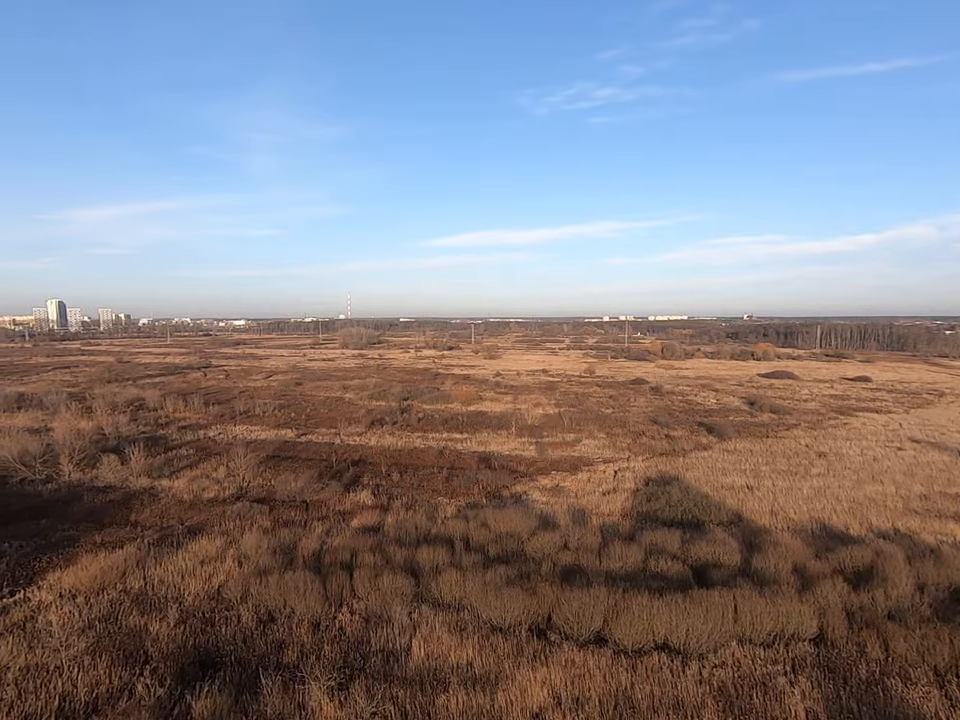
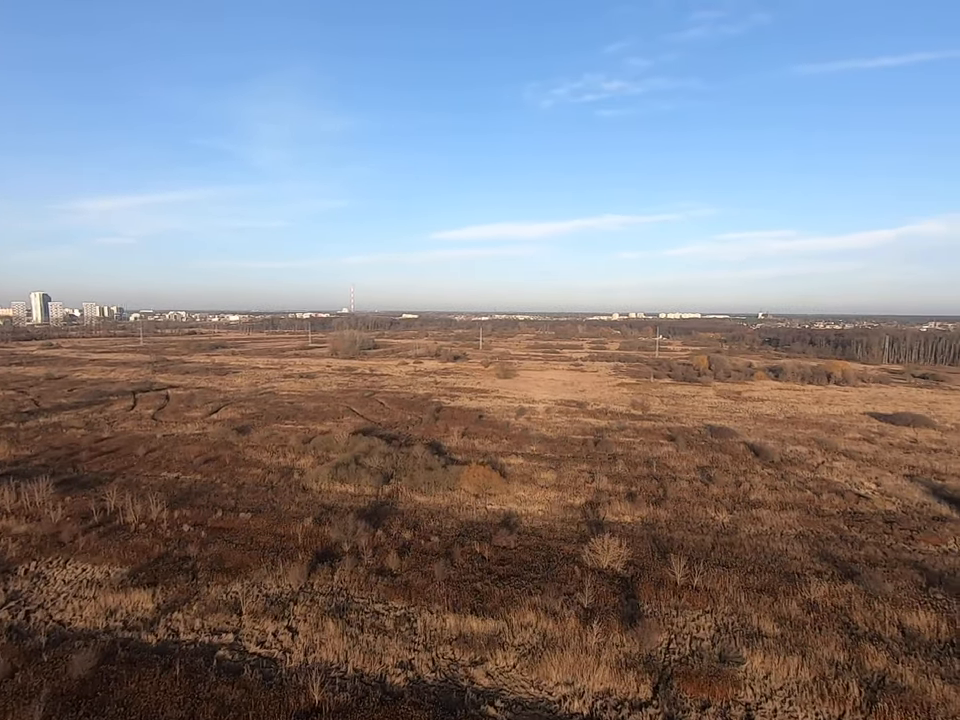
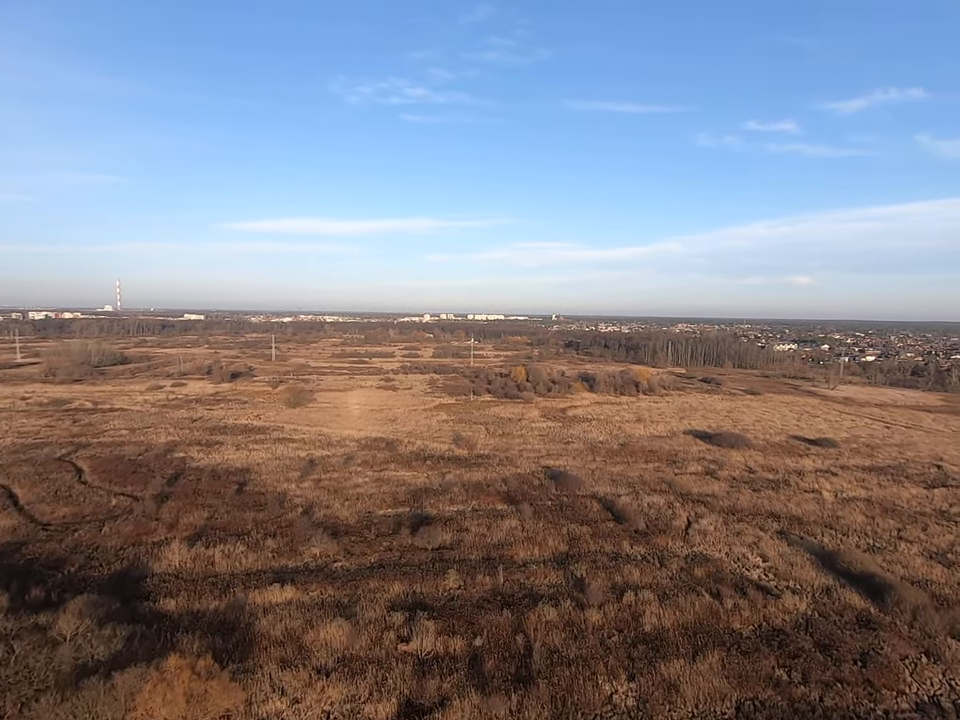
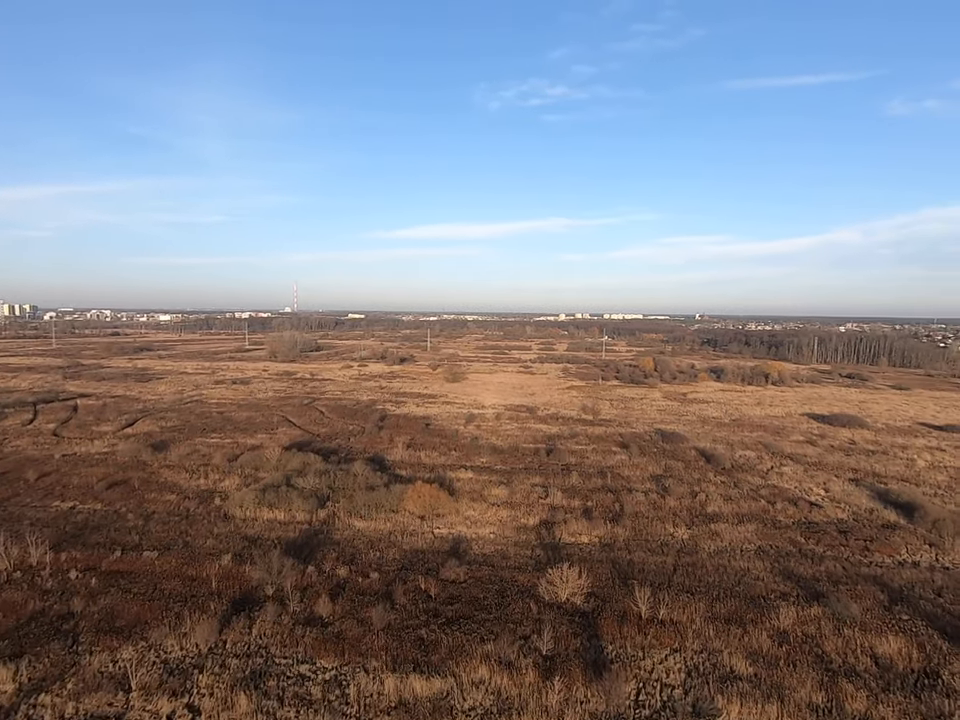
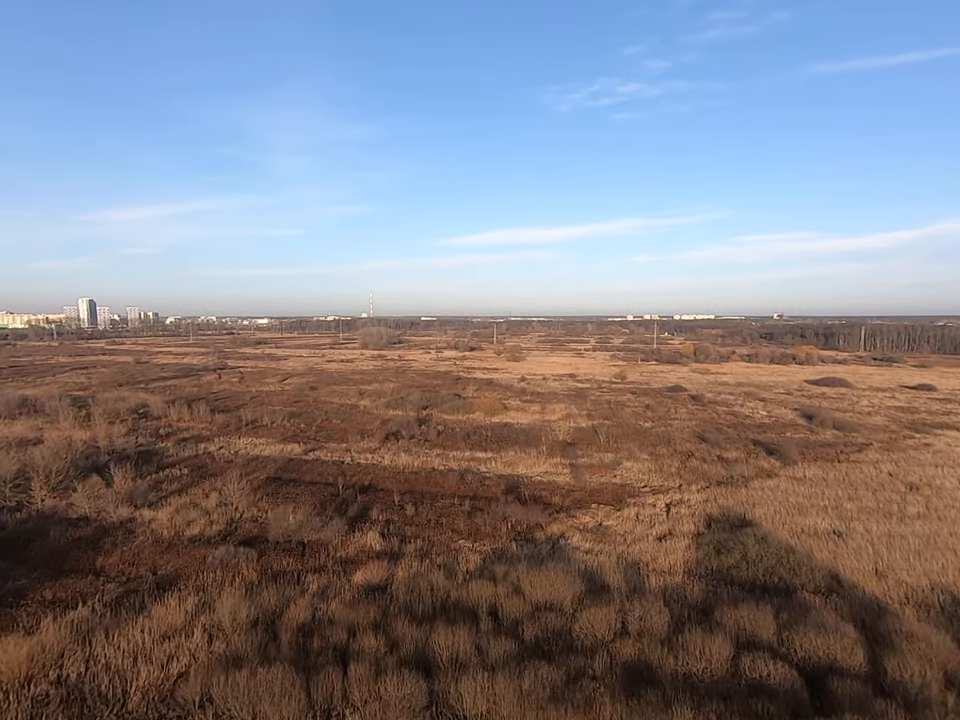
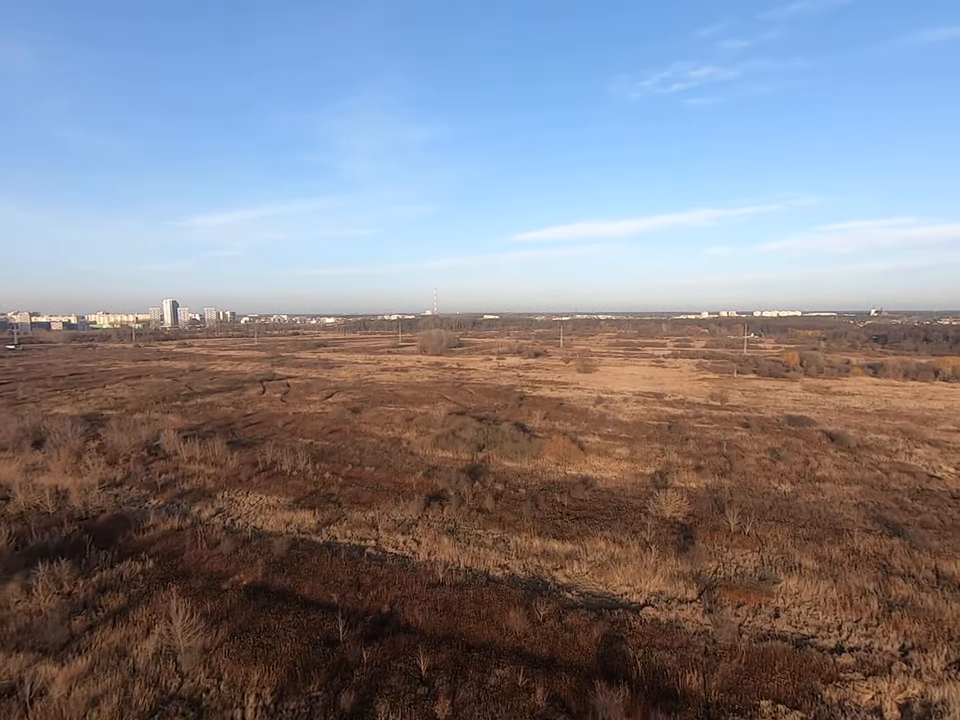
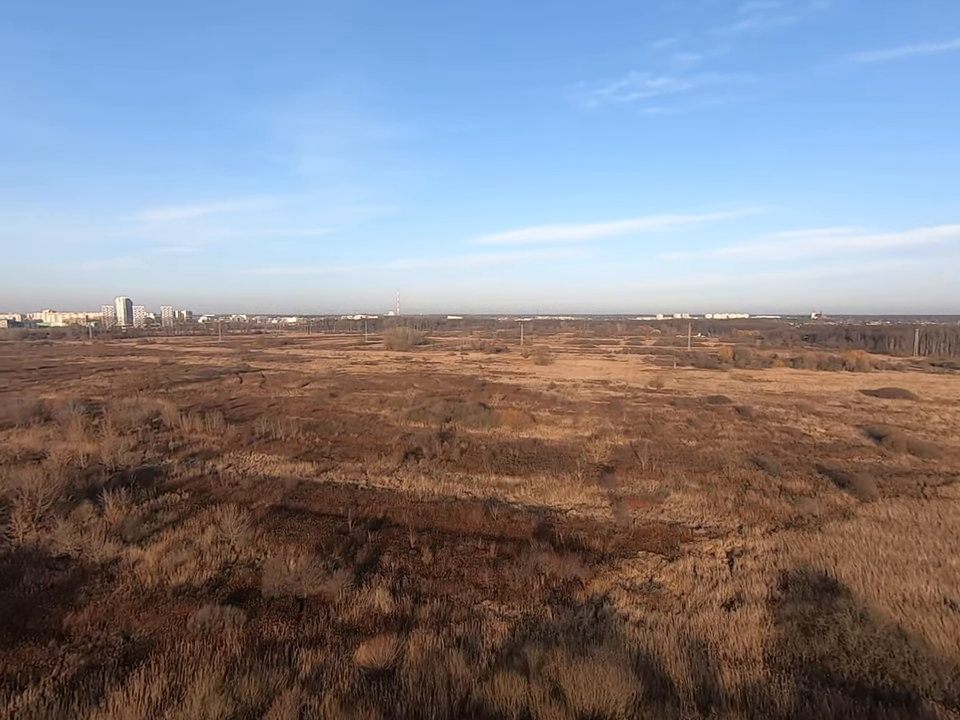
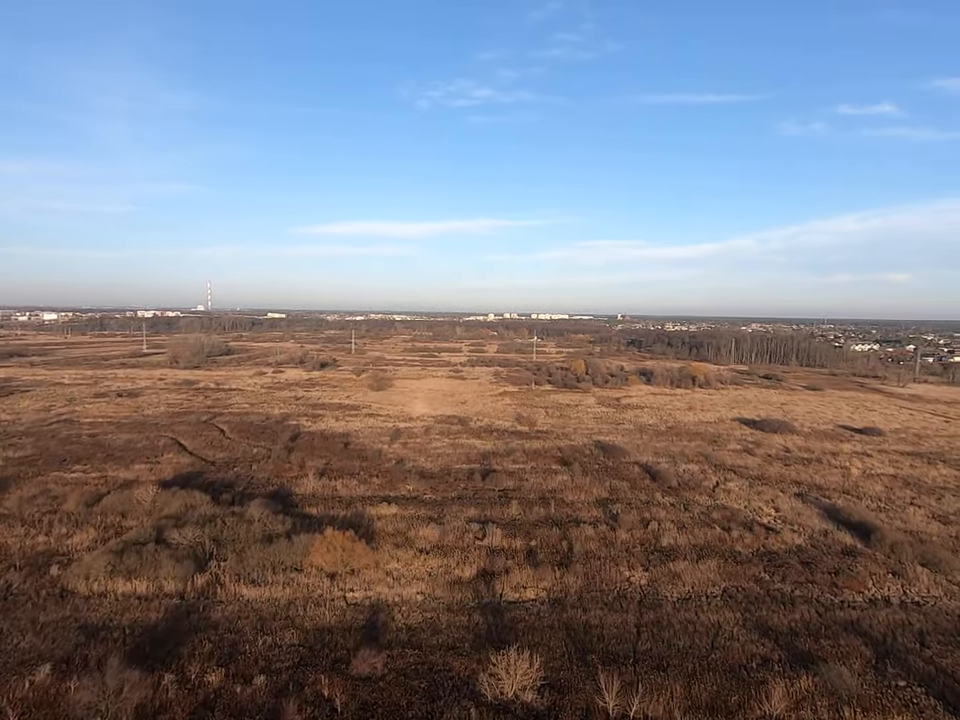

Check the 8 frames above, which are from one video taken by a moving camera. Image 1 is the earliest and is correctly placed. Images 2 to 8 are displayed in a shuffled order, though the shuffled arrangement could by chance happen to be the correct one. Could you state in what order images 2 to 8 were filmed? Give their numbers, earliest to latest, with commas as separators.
5, 7, 6, 2, 4, 8, 3
